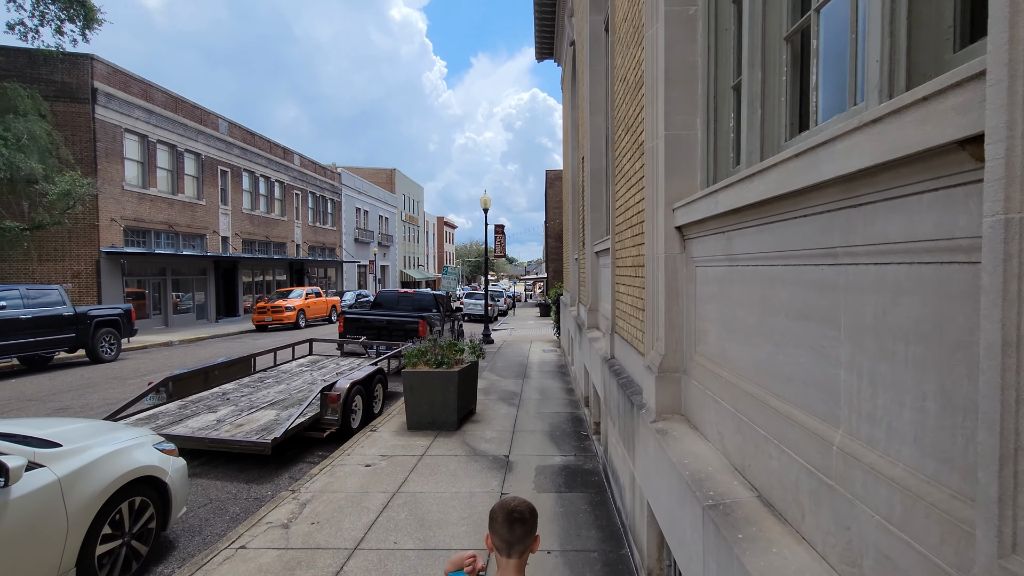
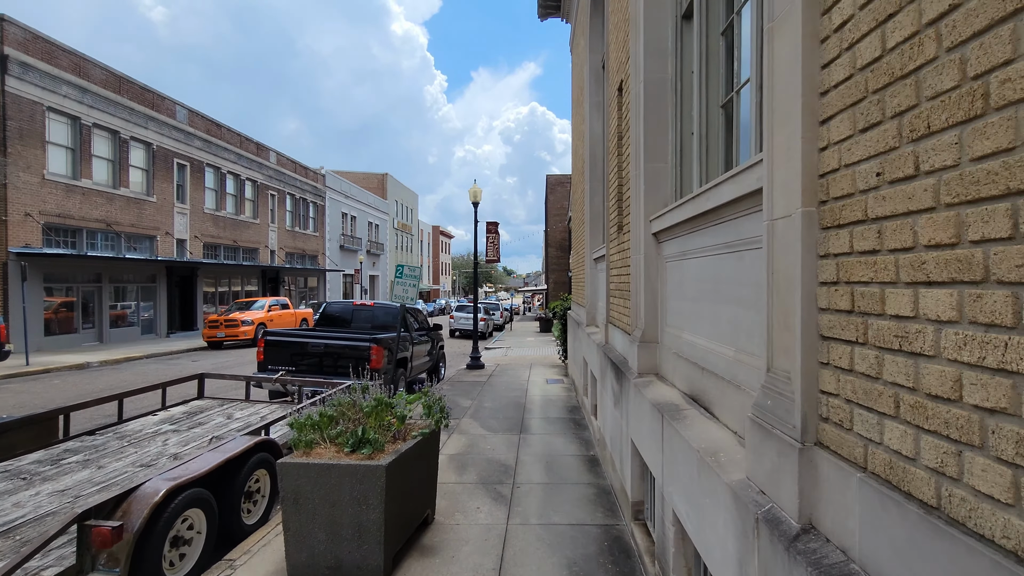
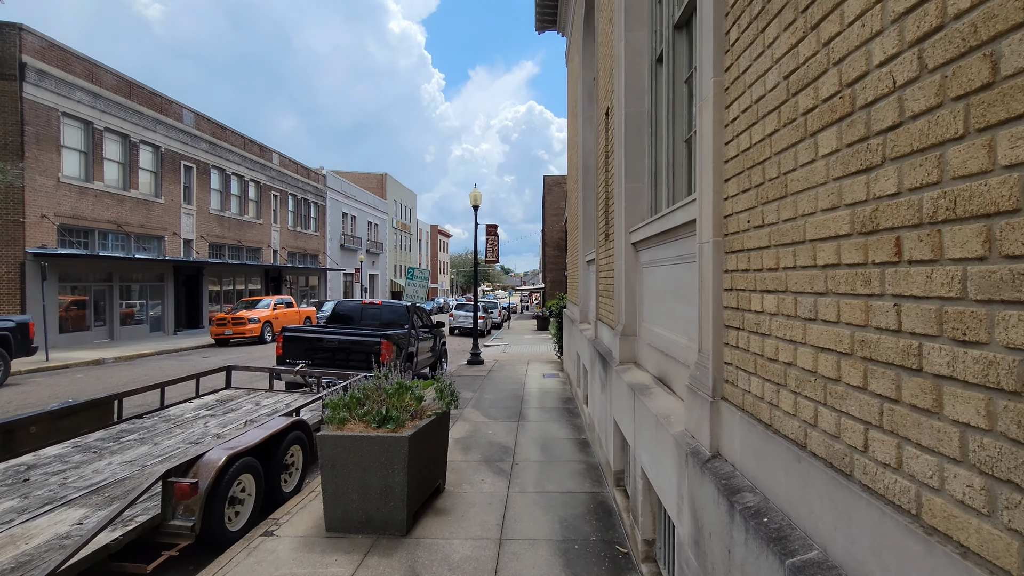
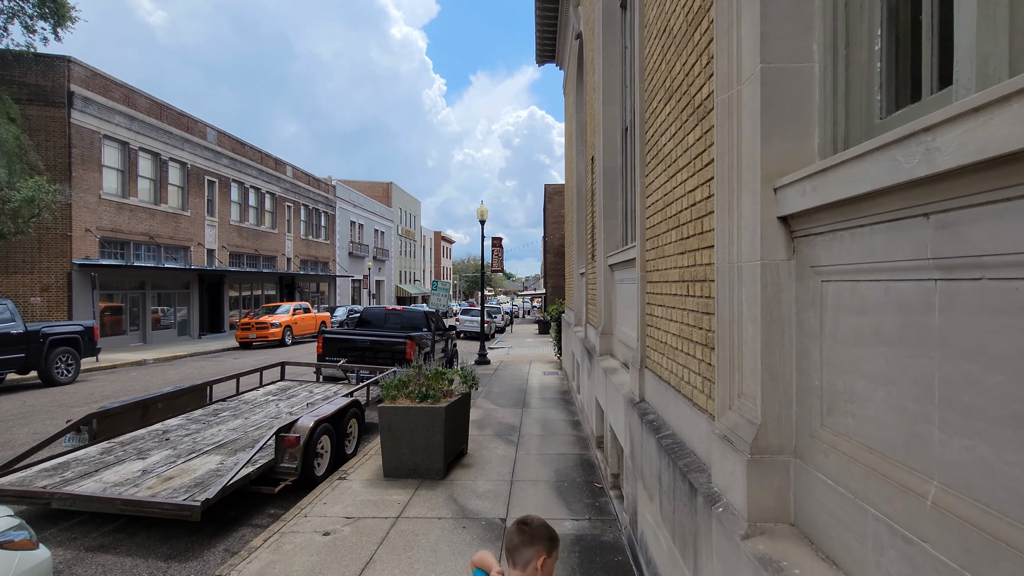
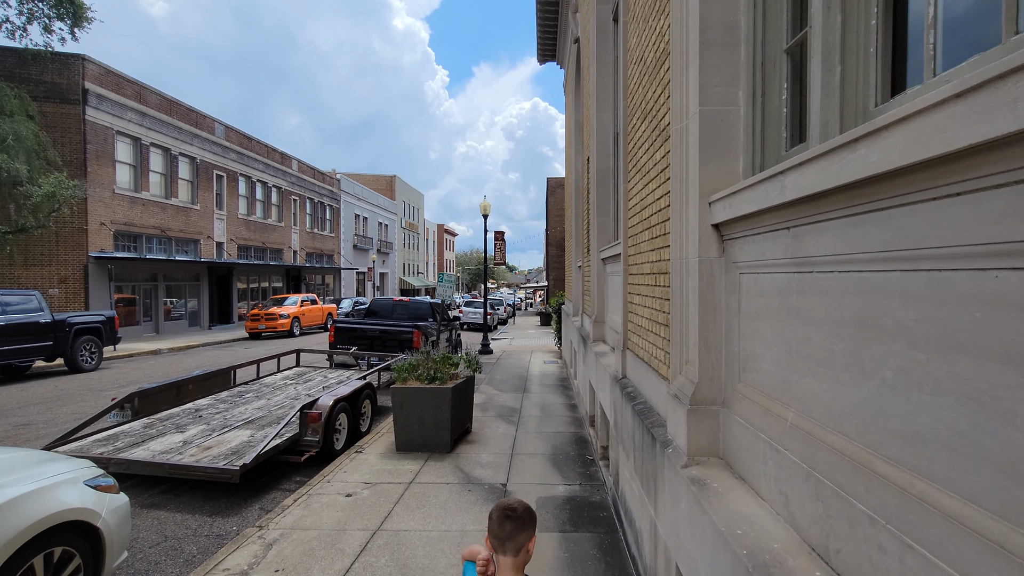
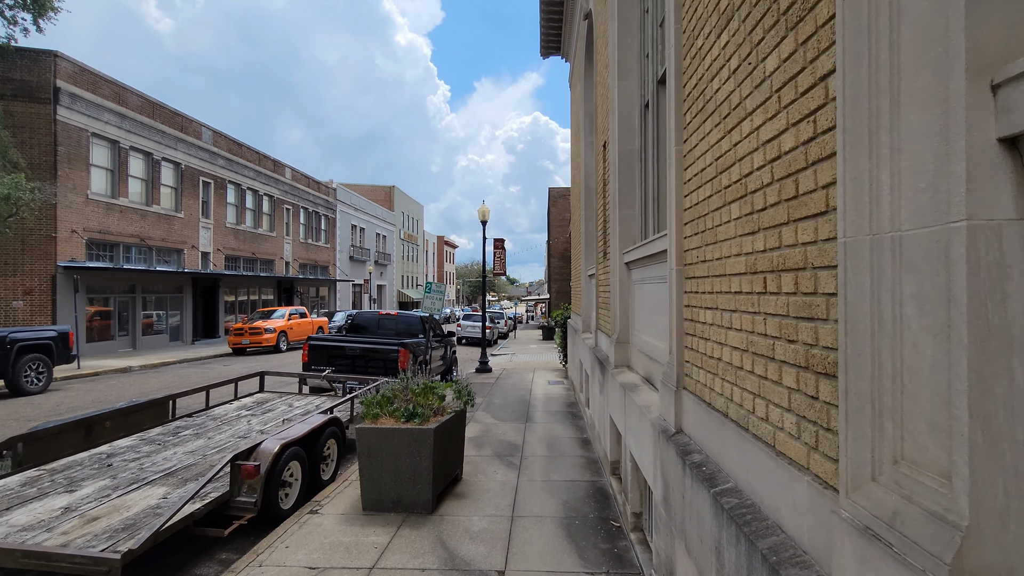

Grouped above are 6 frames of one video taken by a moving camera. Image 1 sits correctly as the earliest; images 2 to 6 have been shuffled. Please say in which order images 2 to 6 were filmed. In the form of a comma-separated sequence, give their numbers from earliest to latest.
5, 4, 6, 3, 2
